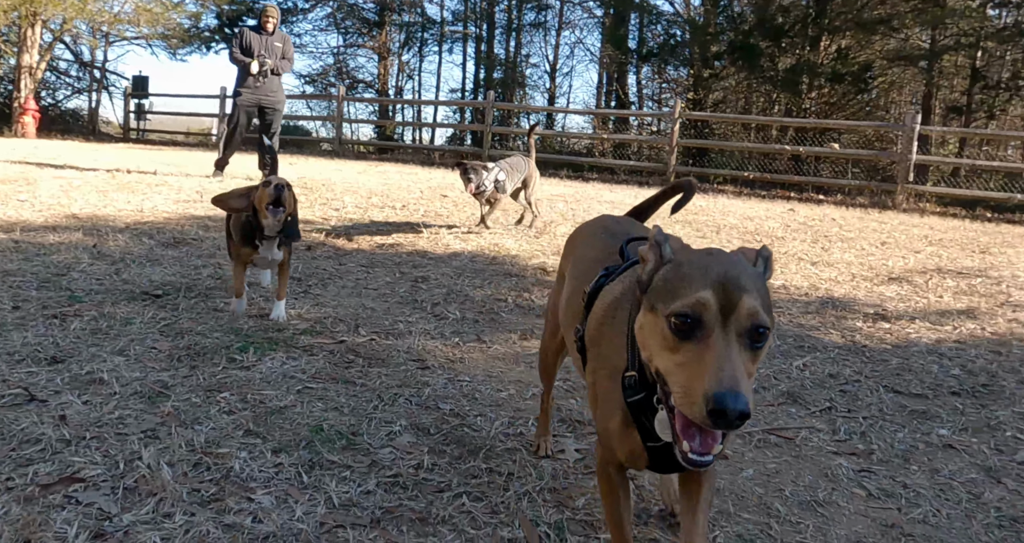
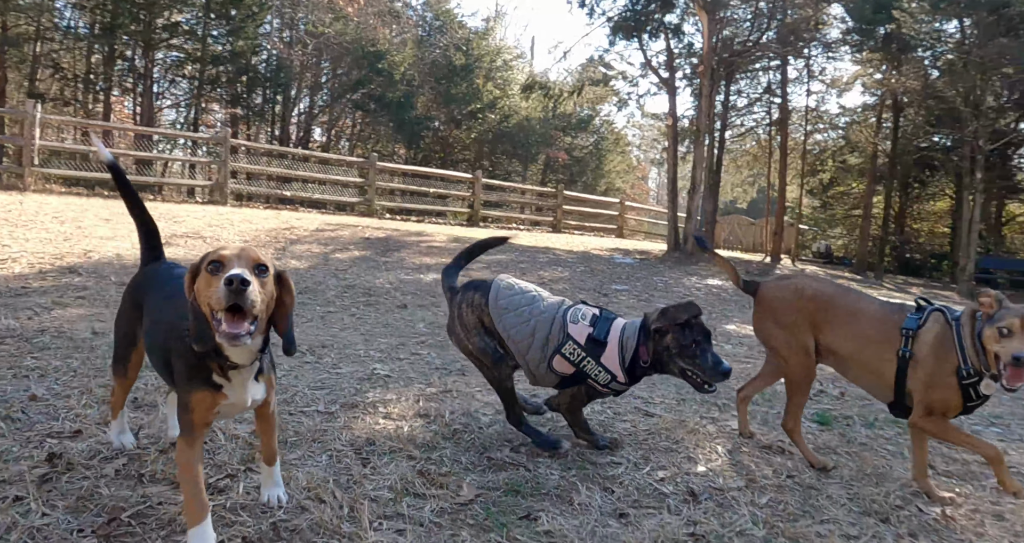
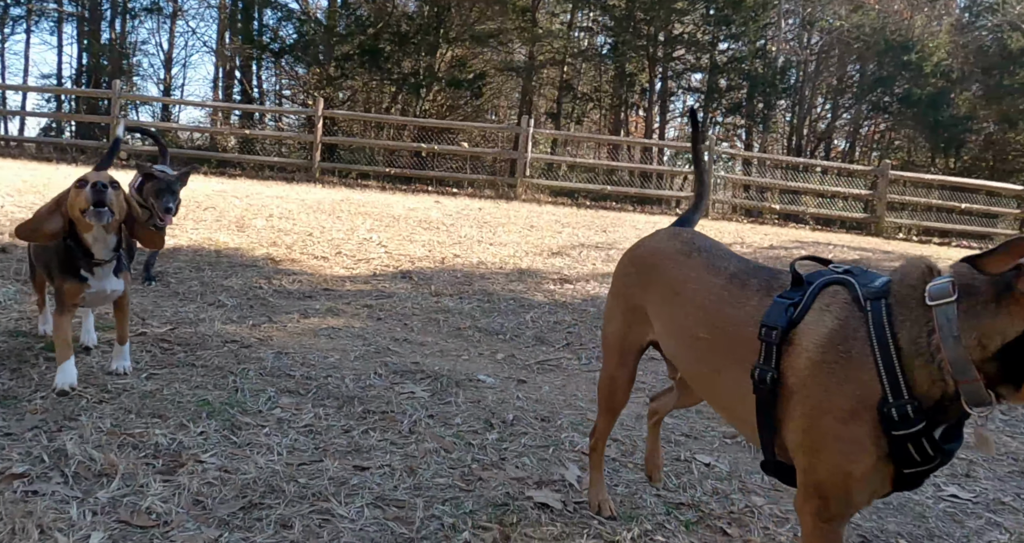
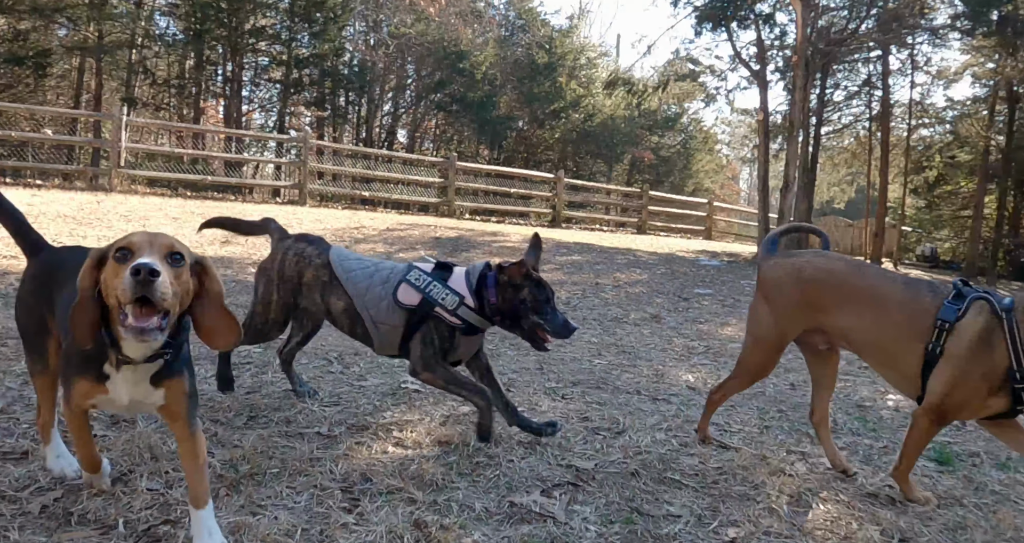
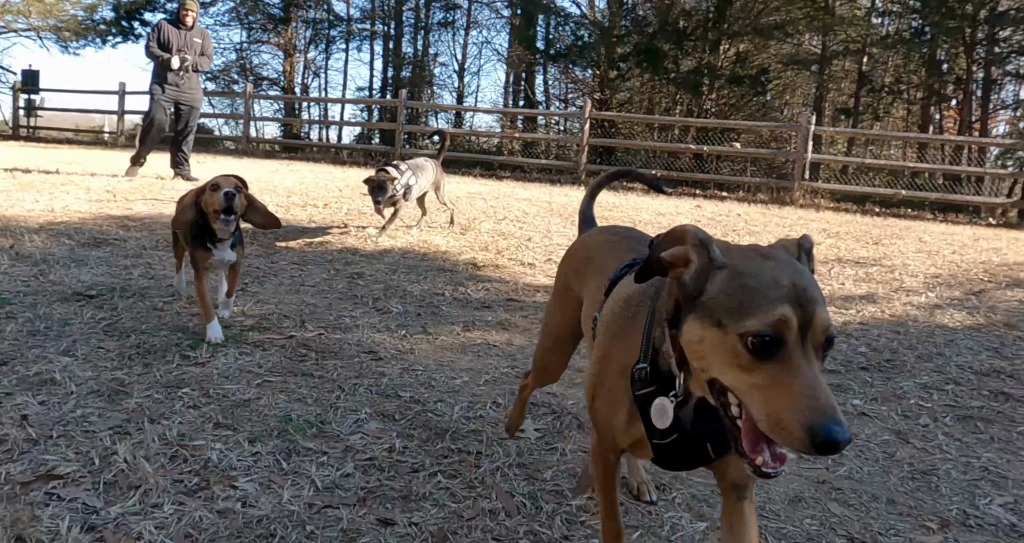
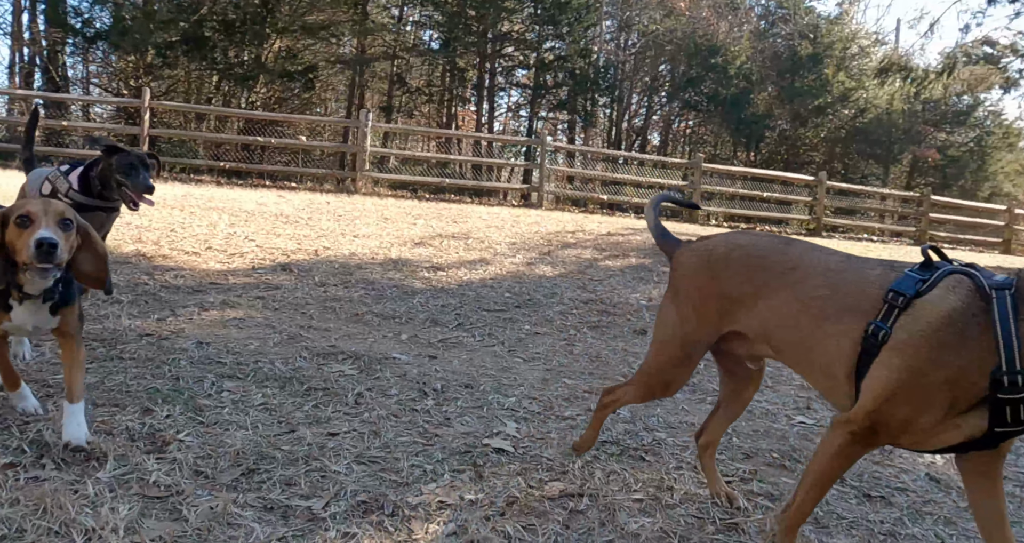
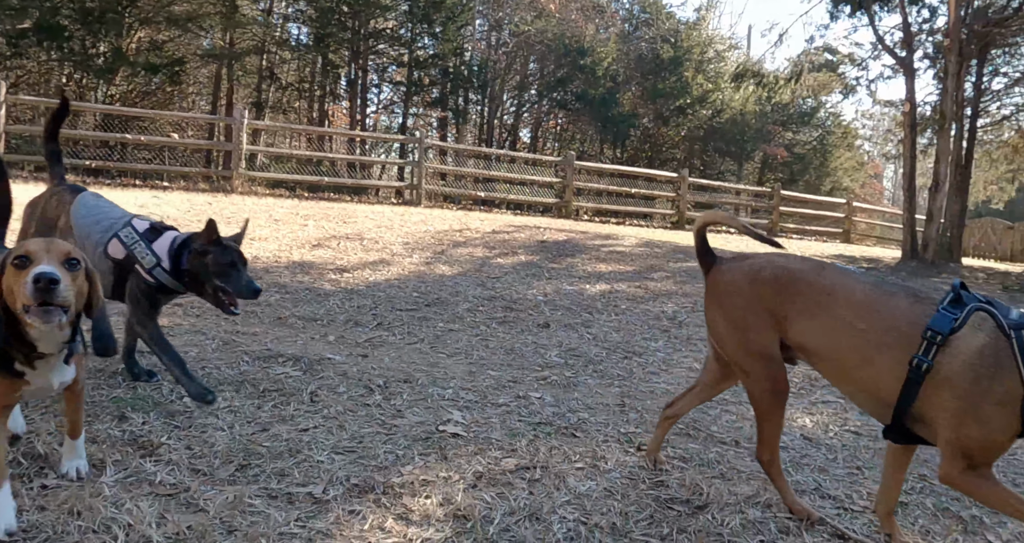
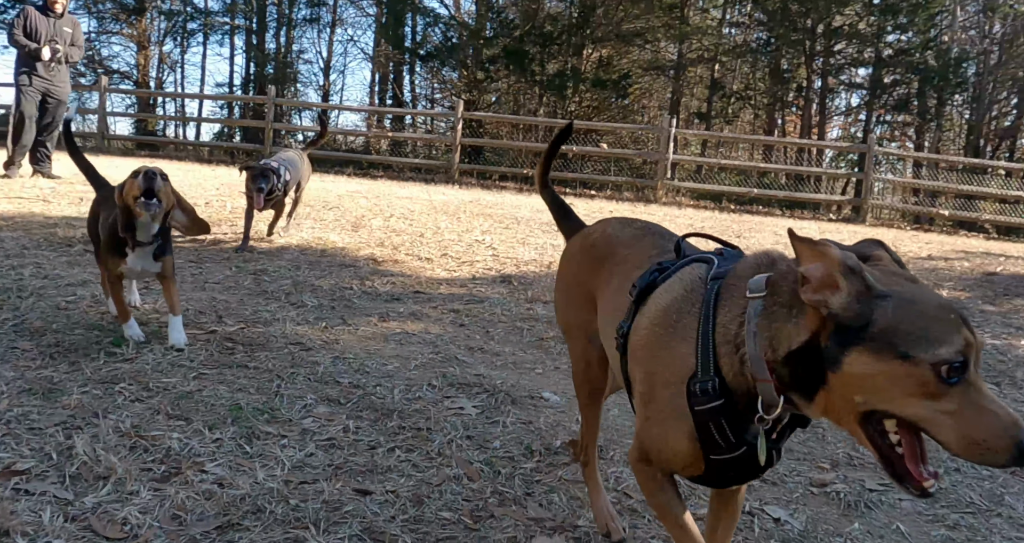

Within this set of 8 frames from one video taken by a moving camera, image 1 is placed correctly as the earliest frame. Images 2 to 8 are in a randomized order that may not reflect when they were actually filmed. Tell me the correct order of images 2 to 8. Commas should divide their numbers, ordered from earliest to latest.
5, 8, 3, 6, 7, 4, 2
